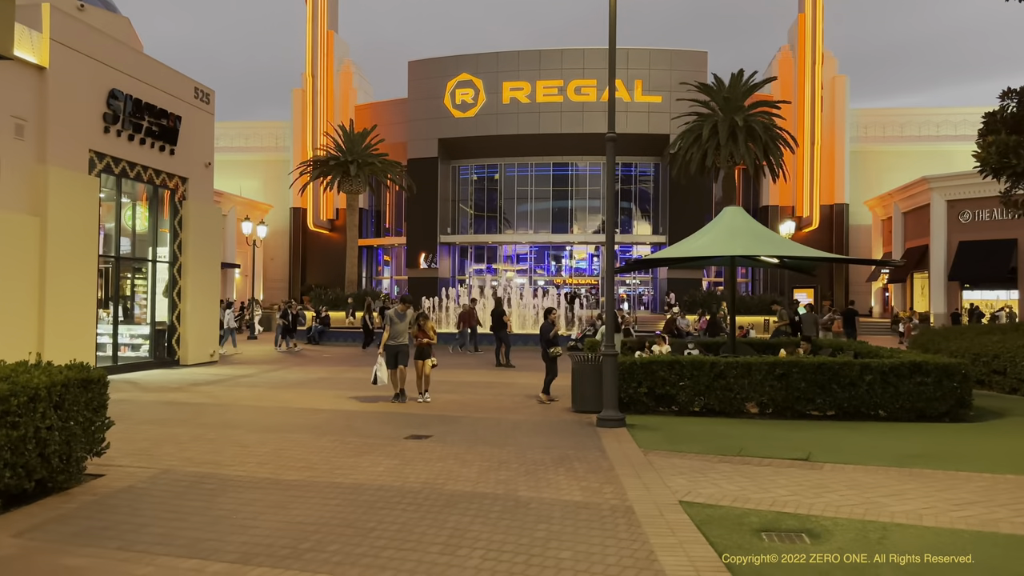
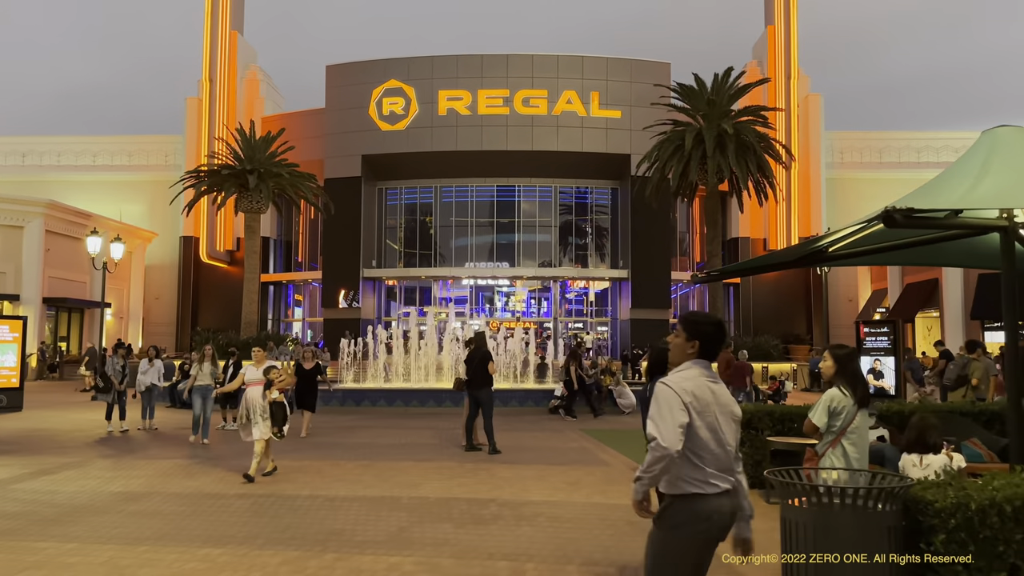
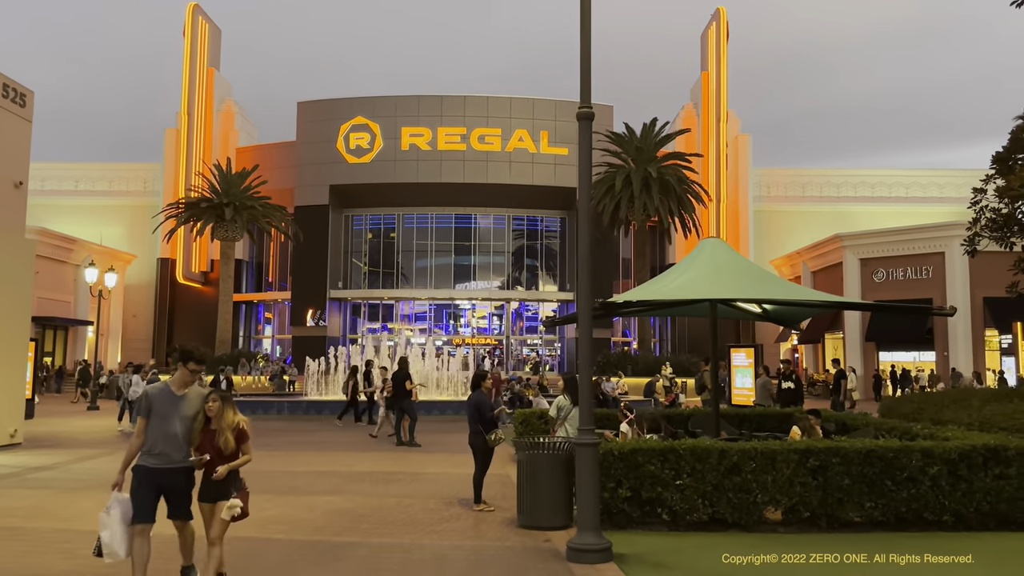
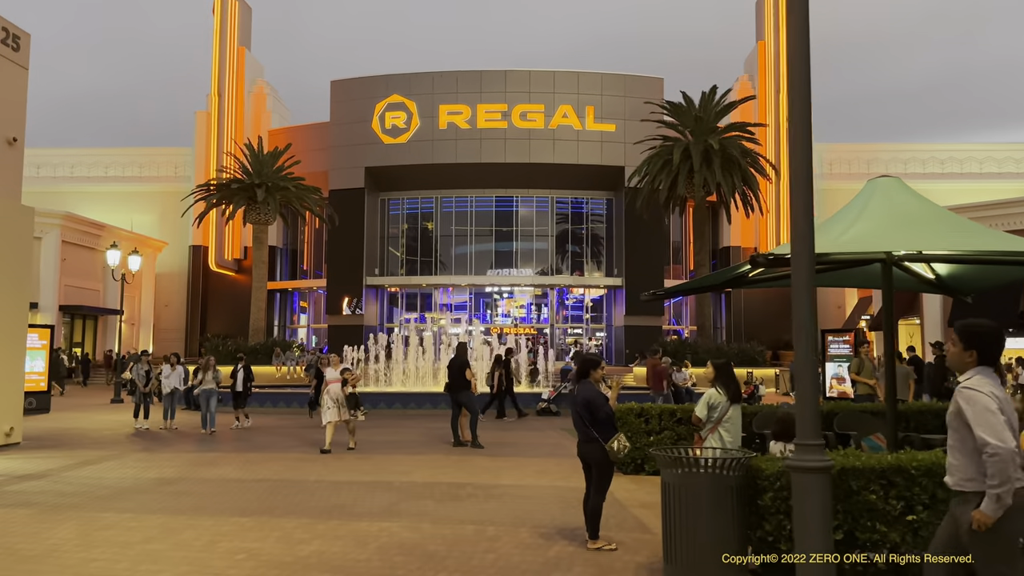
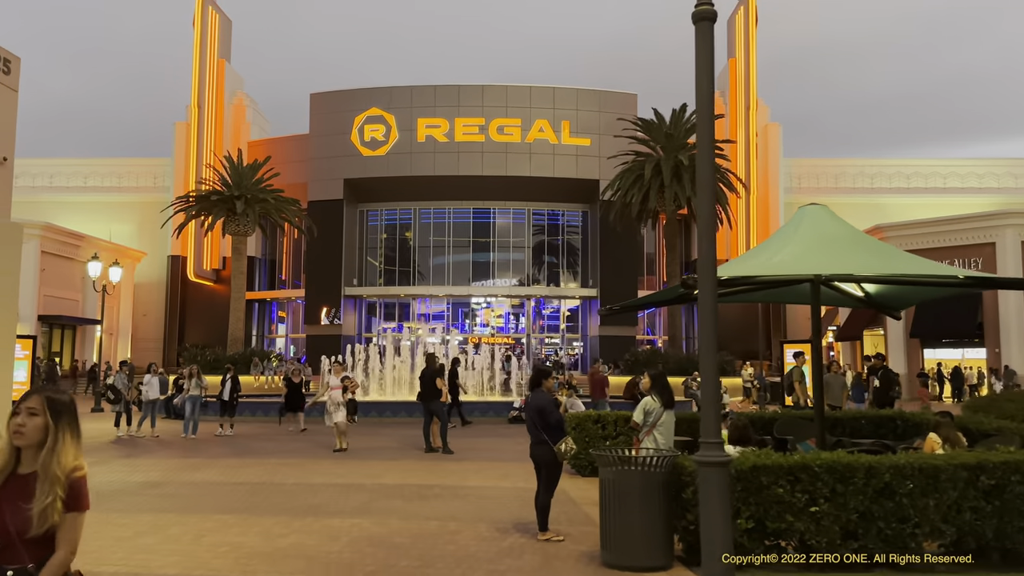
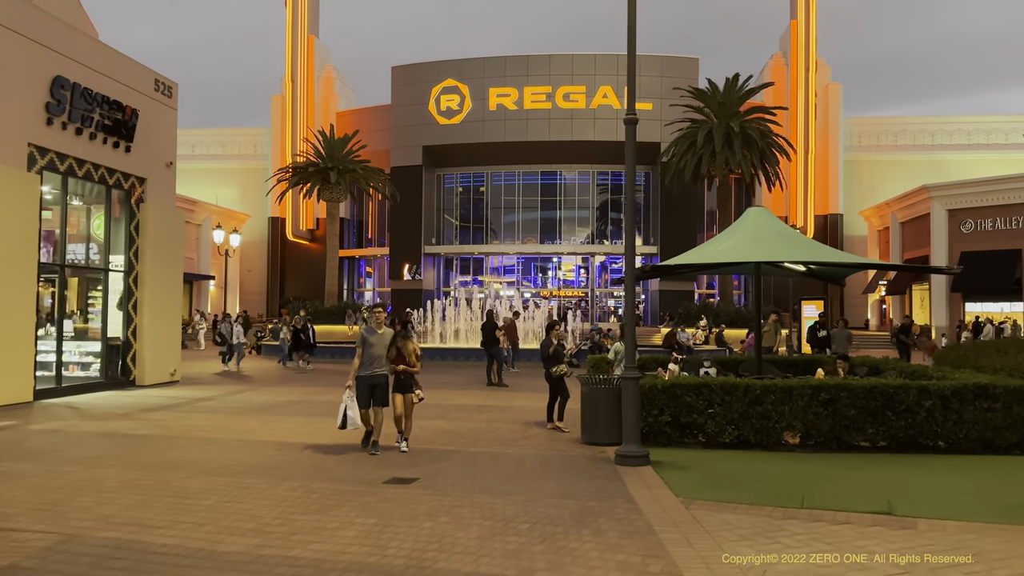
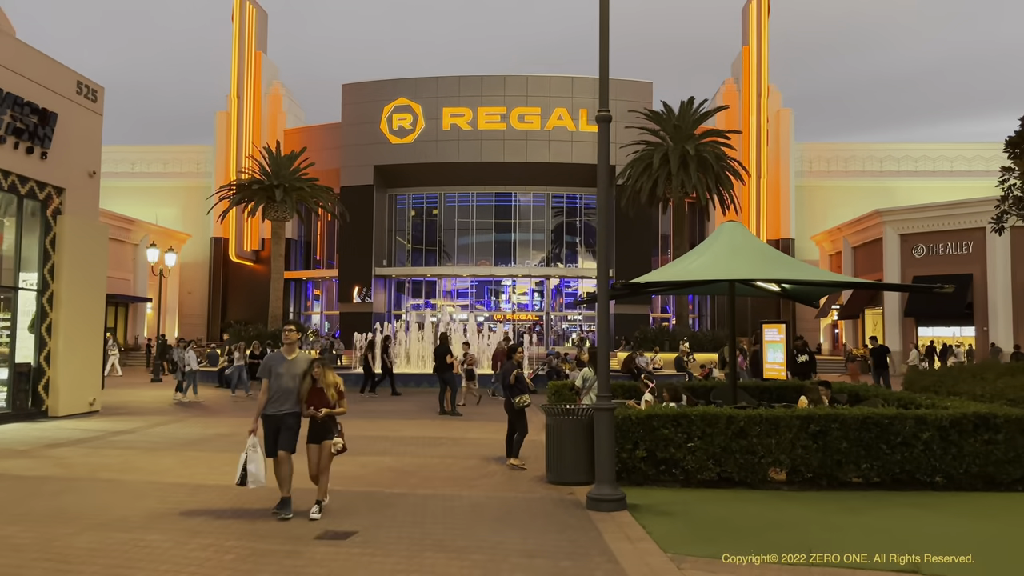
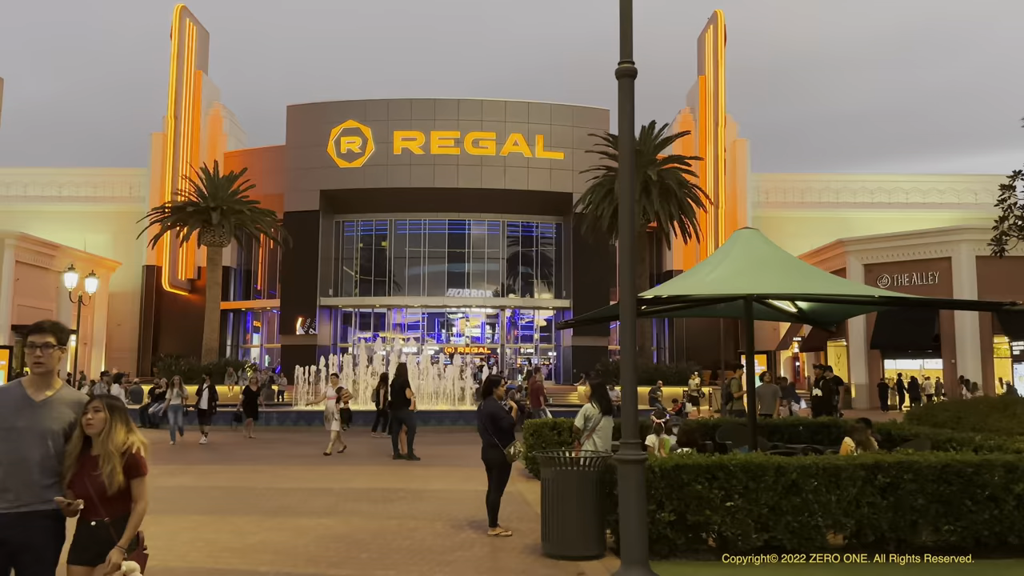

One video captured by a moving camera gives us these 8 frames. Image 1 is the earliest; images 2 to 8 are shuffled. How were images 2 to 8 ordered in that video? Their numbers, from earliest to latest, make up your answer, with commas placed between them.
6, 7, 3, 8, 5, 4, 2
